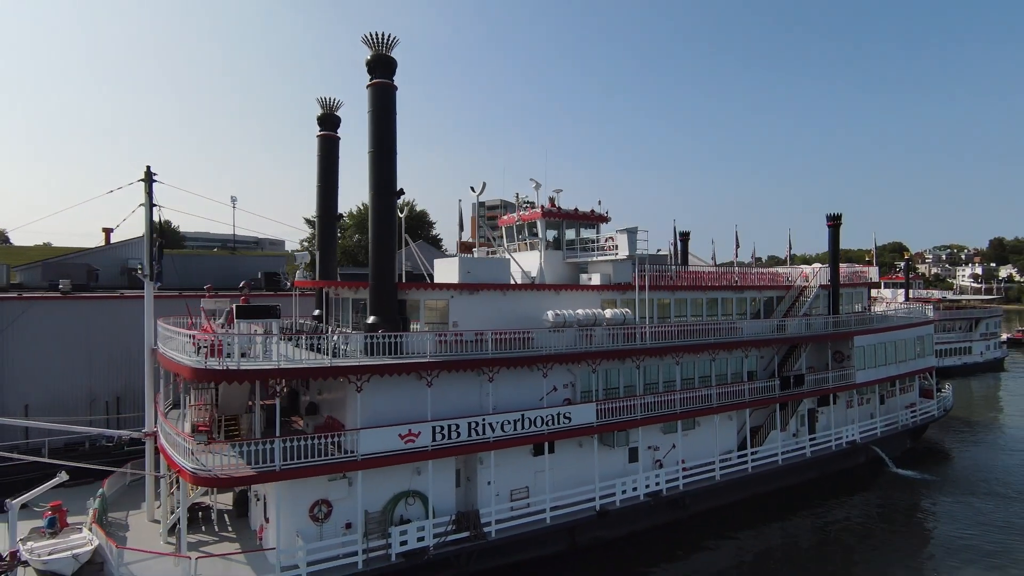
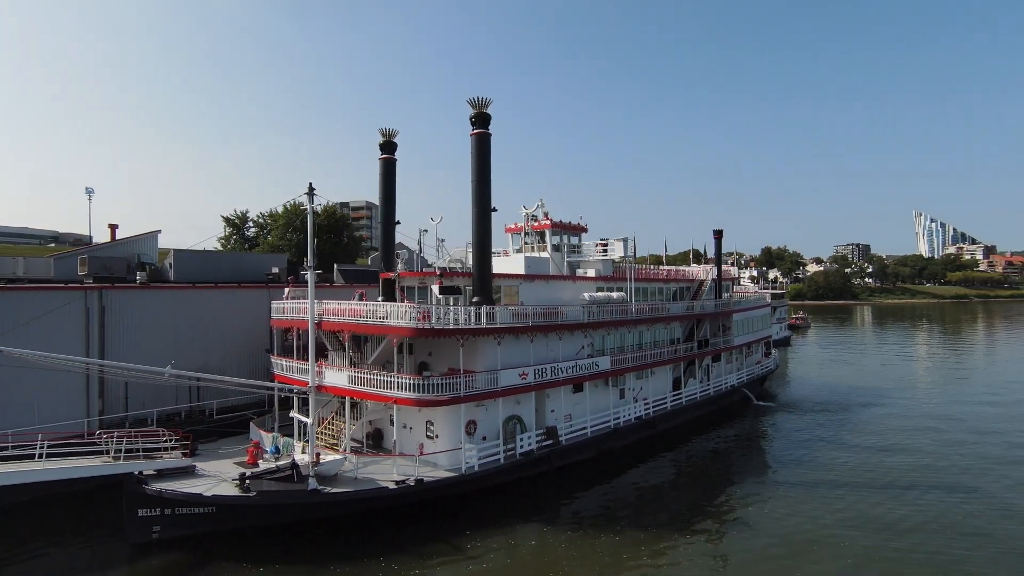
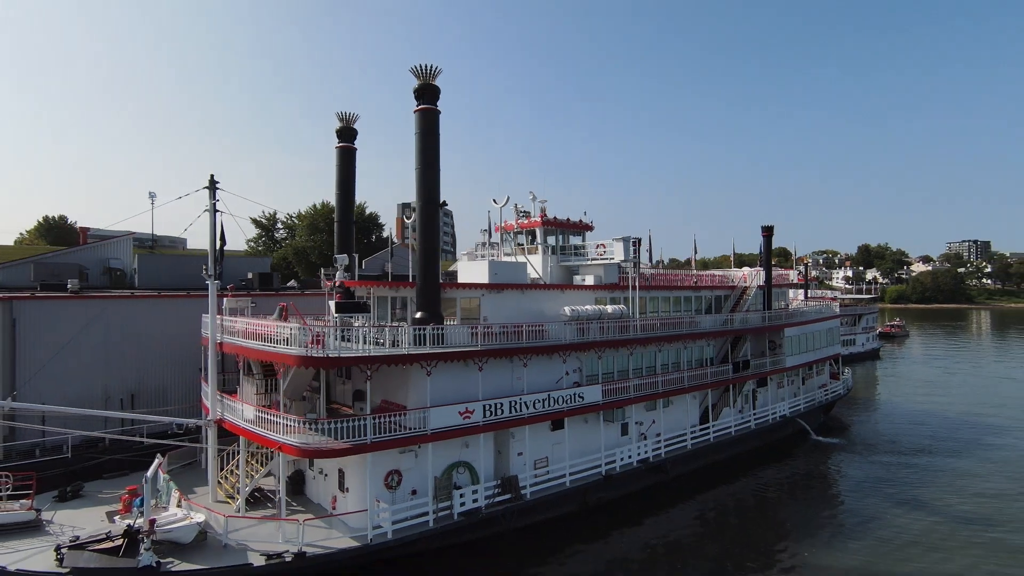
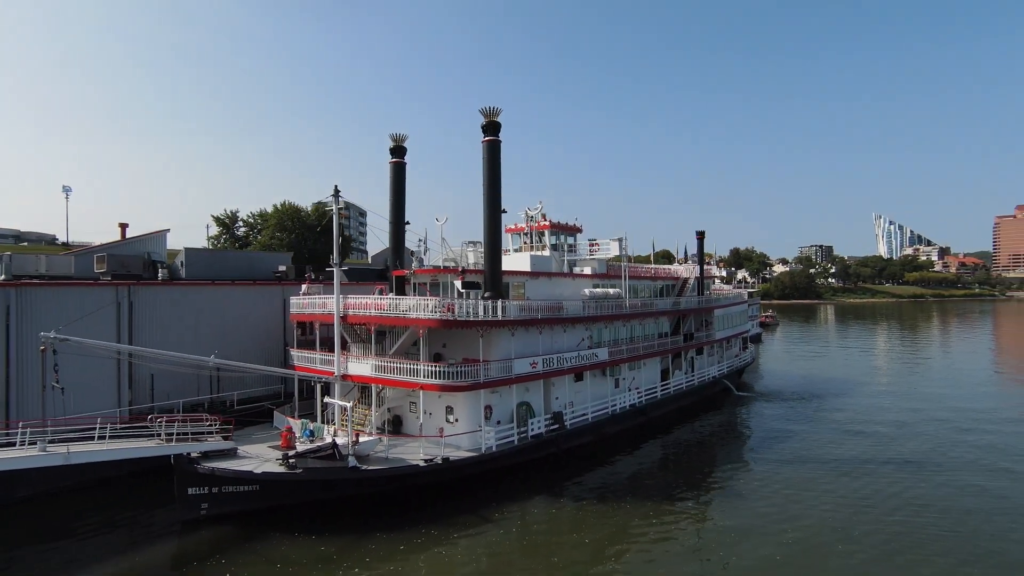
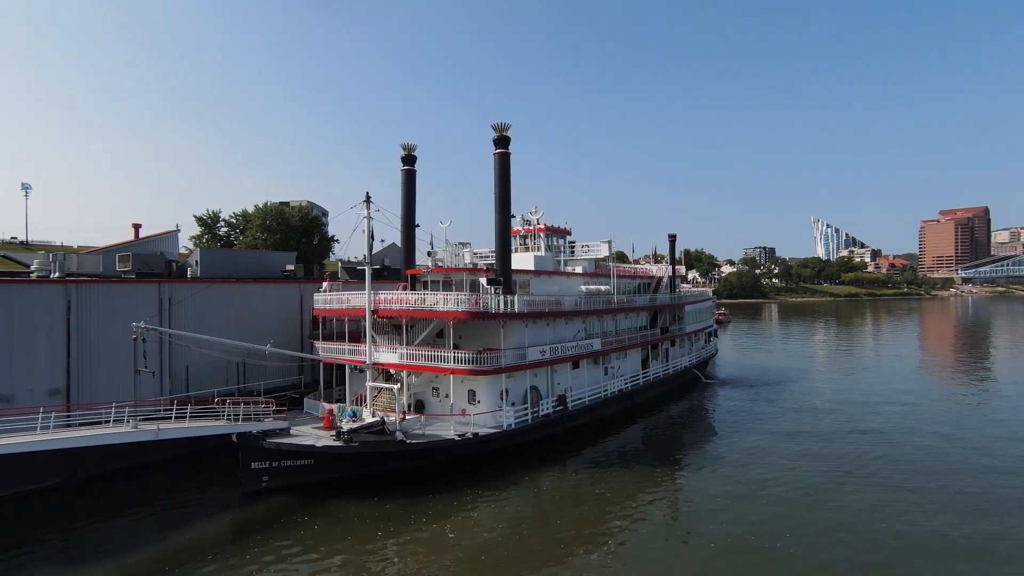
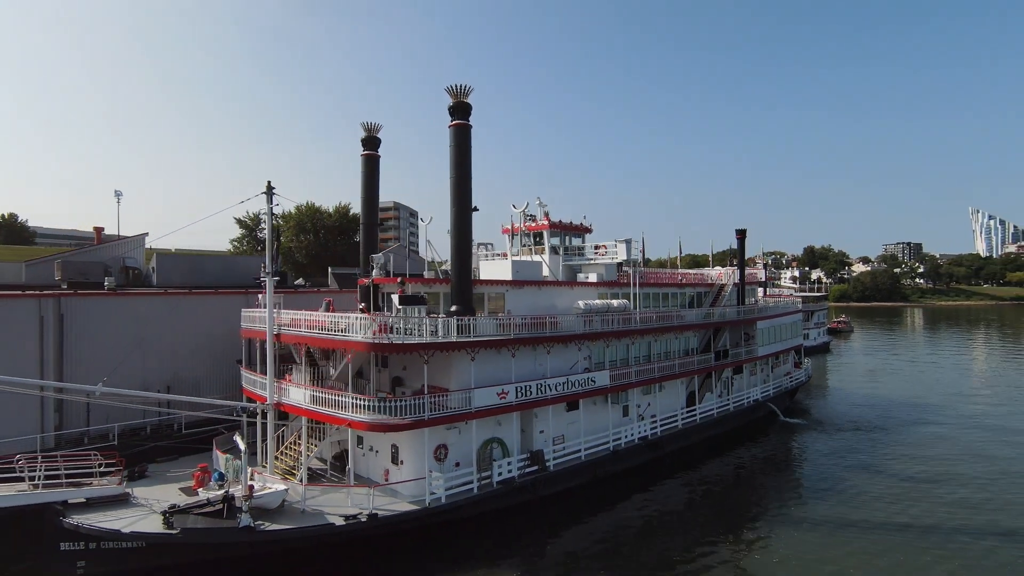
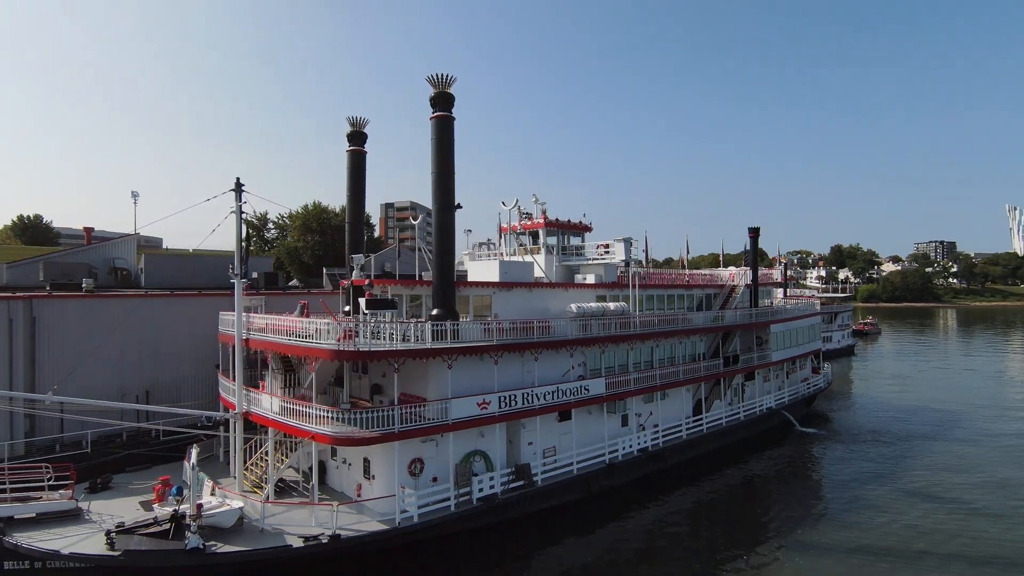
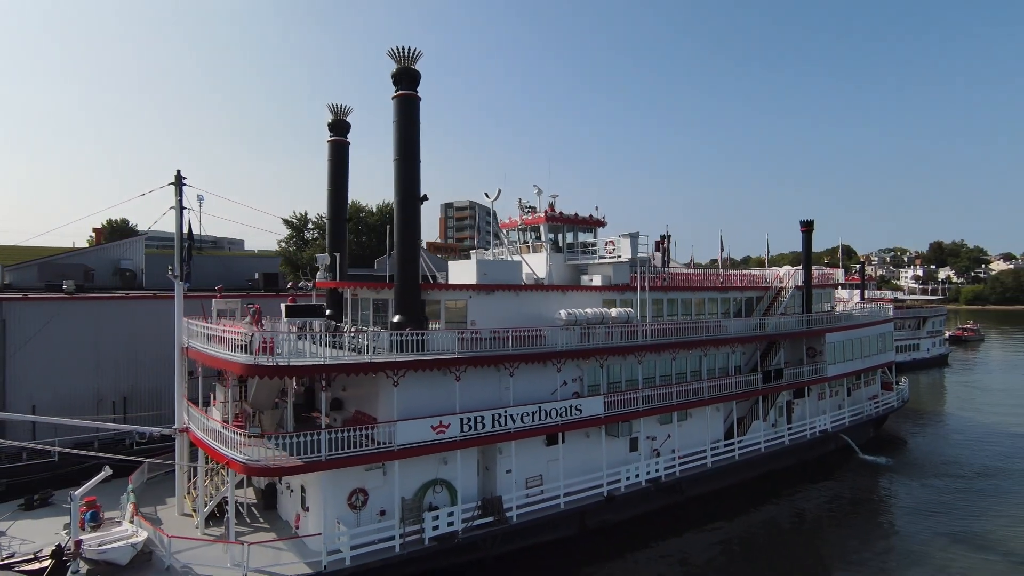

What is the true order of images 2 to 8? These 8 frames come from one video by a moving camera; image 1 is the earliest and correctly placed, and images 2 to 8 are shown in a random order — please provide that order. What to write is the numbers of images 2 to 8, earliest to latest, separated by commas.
8, 3, 7, 6, 2, 4, 5
